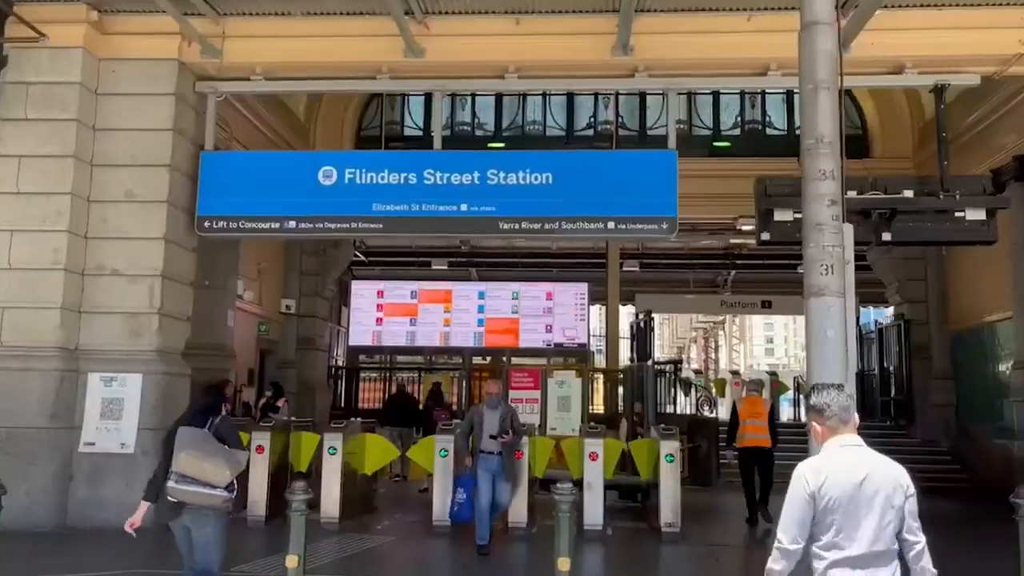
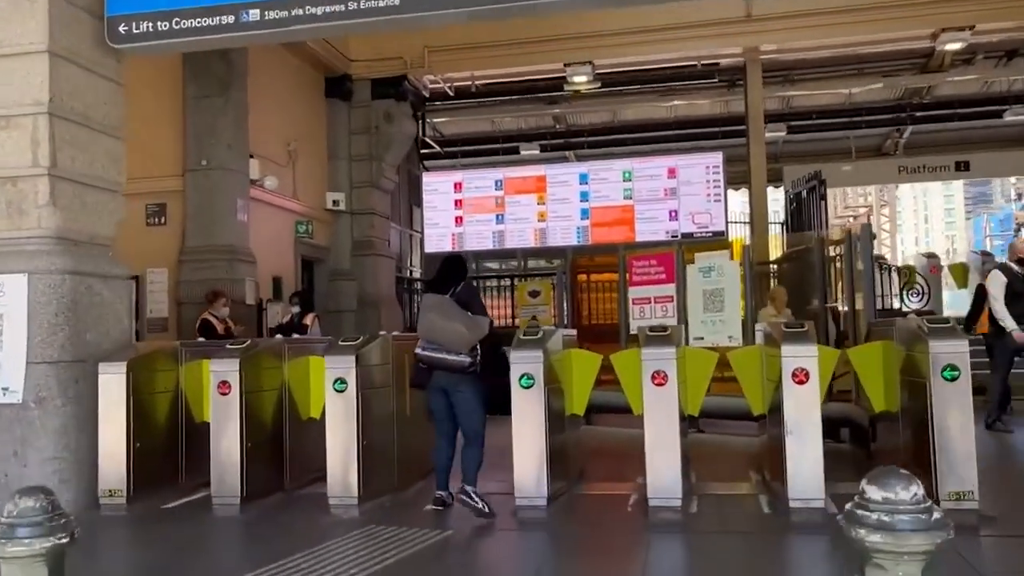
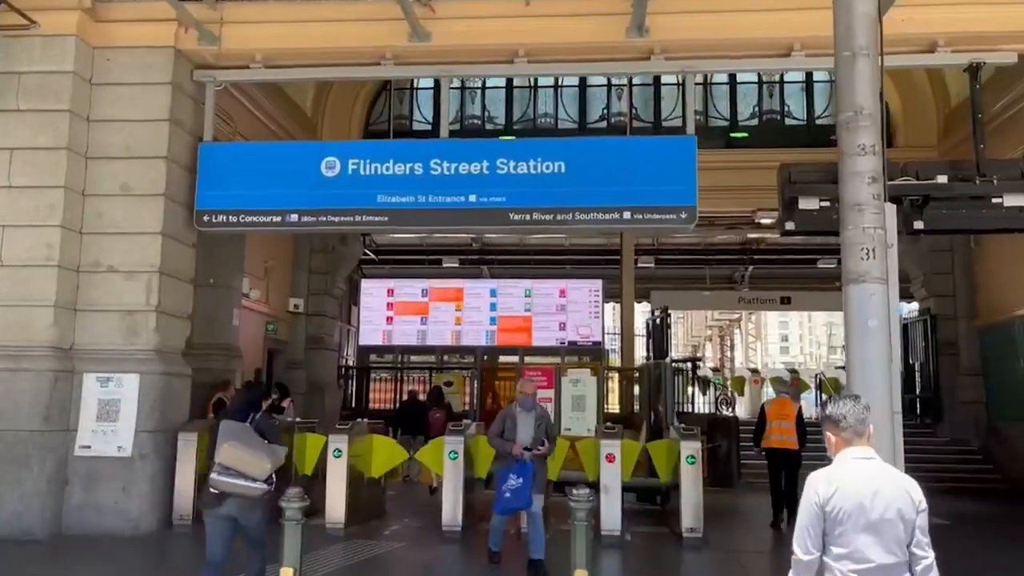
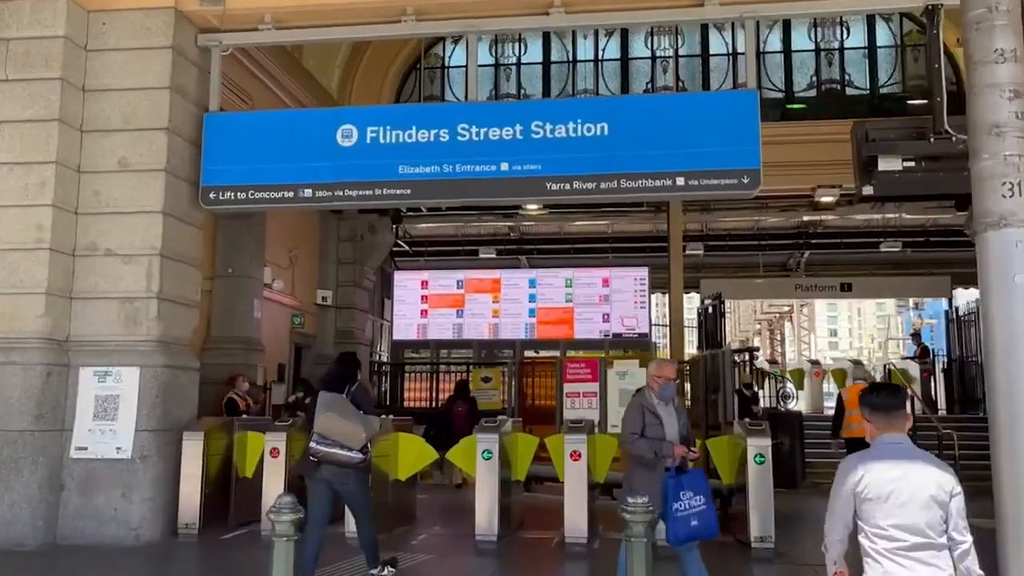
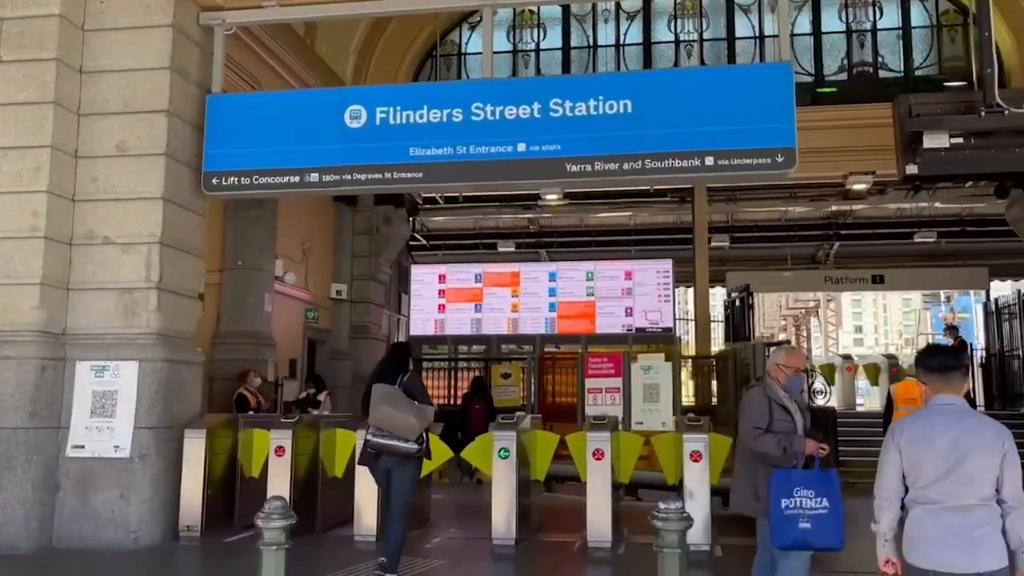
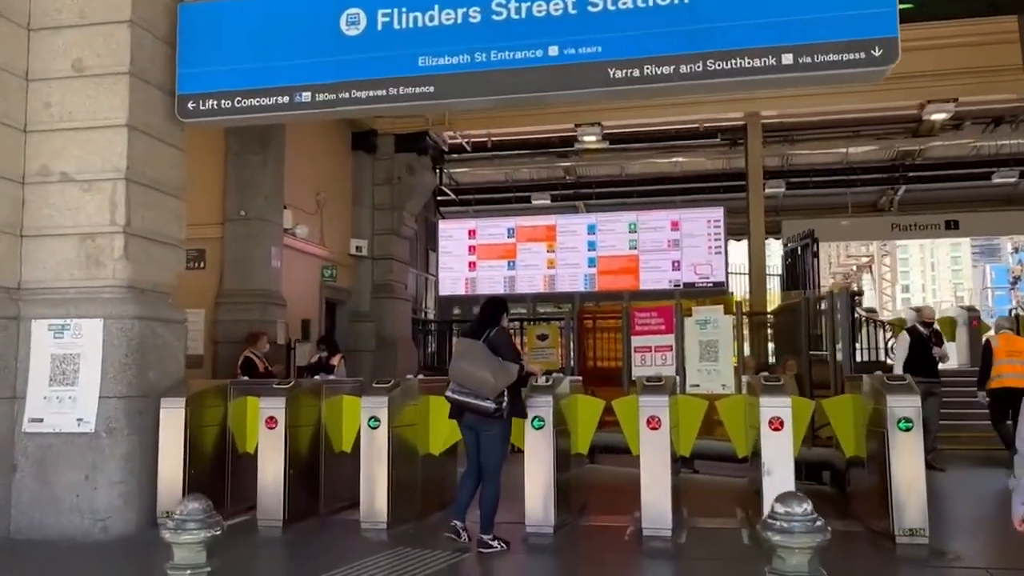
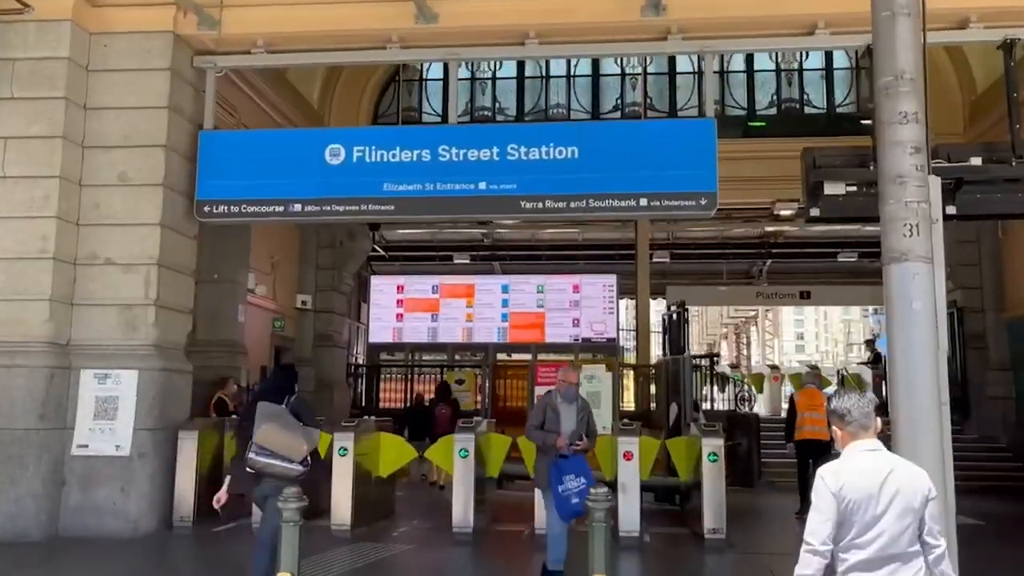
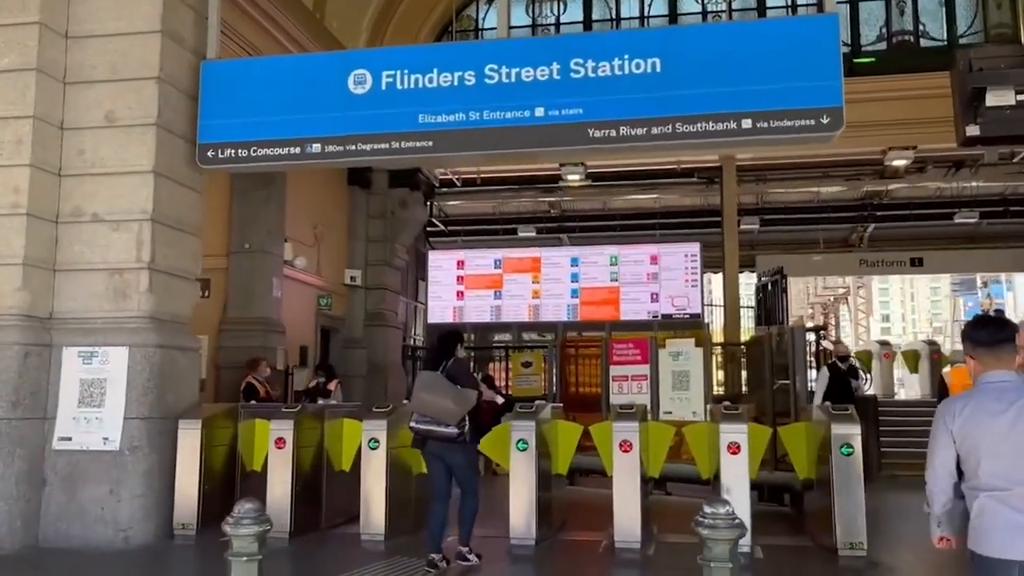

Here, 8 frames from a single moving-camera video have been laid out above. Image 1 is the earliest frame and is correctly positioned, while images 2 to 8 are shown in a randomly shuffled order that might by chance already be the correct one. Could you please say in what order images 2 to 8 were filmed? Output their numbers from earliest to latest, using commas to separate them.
3, 7, 4, 5, 8, 6, 2
